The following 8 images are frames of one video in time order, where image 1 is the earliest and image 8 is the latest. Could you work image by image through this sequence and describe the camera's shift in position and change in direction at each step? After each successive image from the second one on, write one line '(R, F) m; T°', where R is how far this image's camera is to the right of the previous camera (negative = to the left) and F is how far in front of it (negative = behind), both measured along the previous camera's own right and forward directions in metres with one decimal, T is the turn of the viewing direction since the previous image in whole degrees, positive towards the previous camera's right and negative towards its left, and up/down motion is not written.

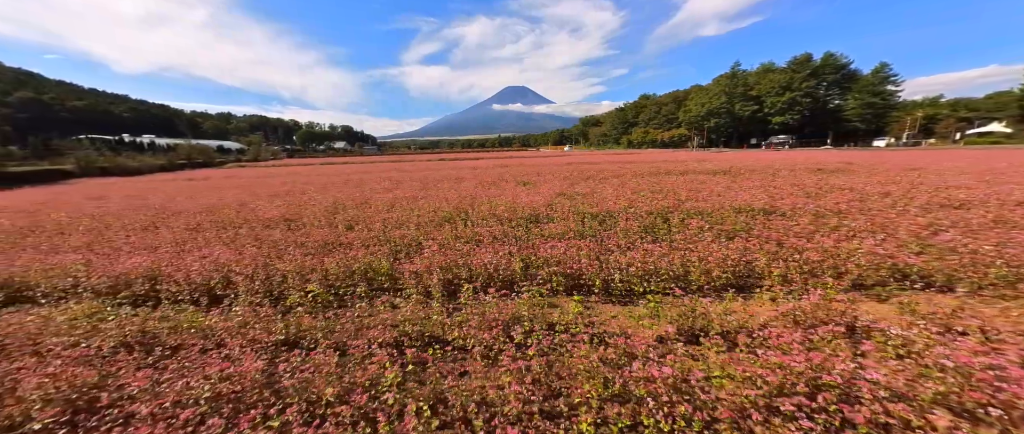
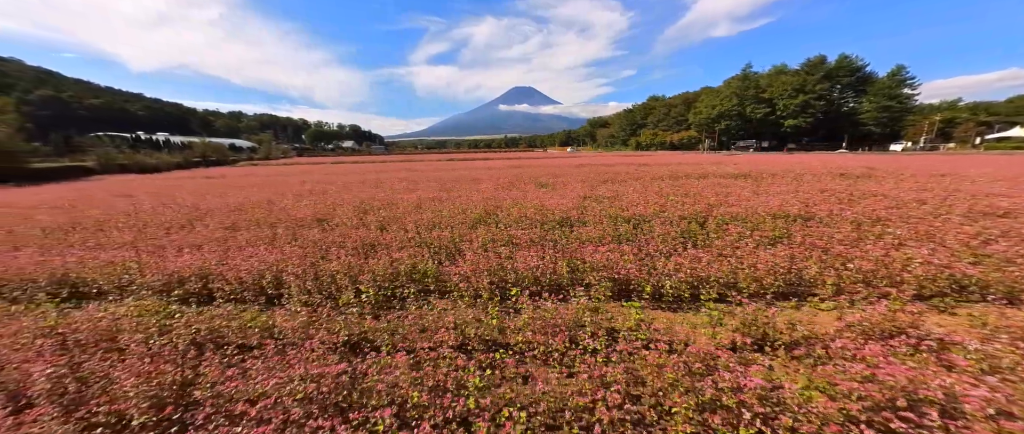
(-0.6, 0.0) m; -1°
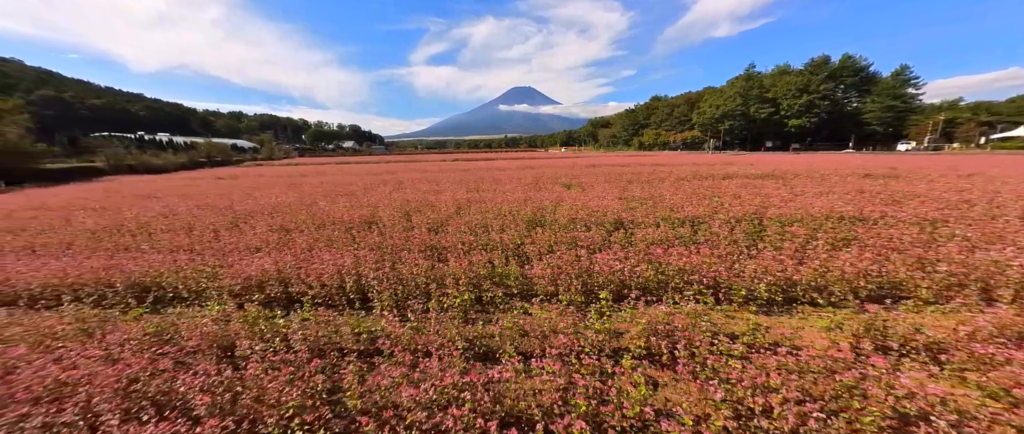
(-1.2, 0.0) m; 0°
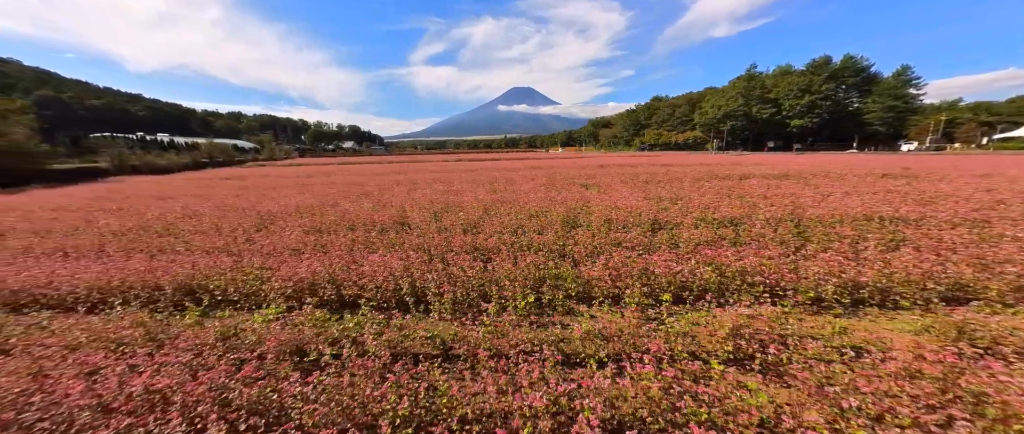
(-0.8, +0.1) m; 0°
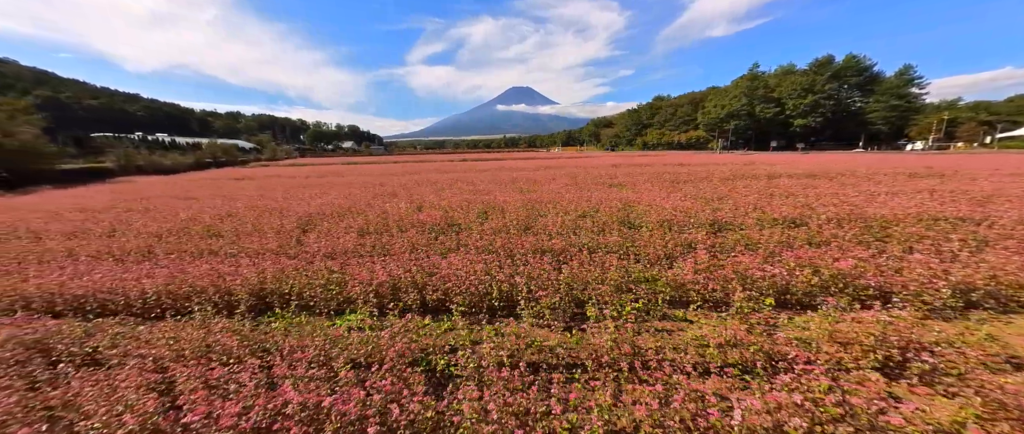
(-1.2, +0.2) m; 0°
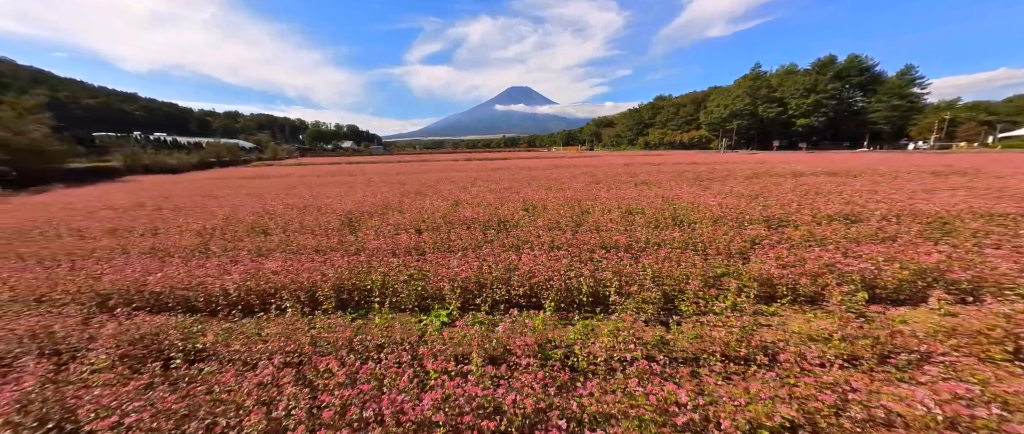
(-1.2, 0.0) m; 0°
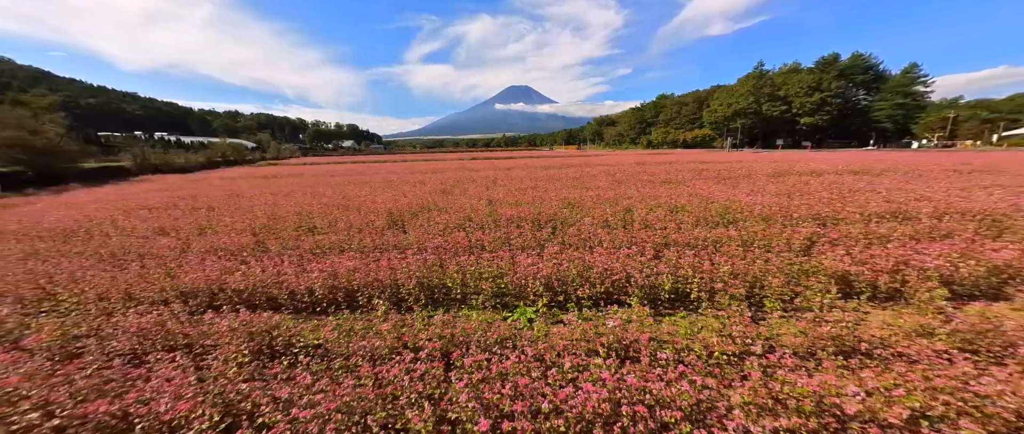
(-1.1, -0.1) m; 0°
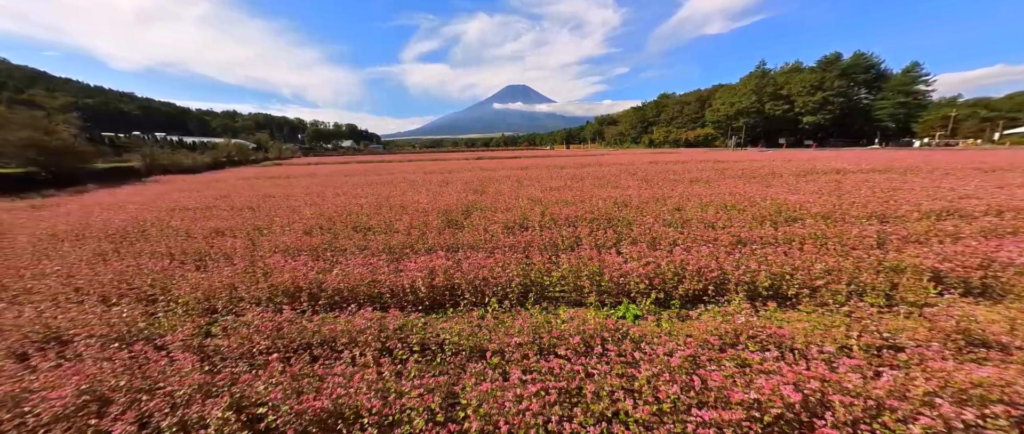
(-1.4, -0.1) m; 0°
